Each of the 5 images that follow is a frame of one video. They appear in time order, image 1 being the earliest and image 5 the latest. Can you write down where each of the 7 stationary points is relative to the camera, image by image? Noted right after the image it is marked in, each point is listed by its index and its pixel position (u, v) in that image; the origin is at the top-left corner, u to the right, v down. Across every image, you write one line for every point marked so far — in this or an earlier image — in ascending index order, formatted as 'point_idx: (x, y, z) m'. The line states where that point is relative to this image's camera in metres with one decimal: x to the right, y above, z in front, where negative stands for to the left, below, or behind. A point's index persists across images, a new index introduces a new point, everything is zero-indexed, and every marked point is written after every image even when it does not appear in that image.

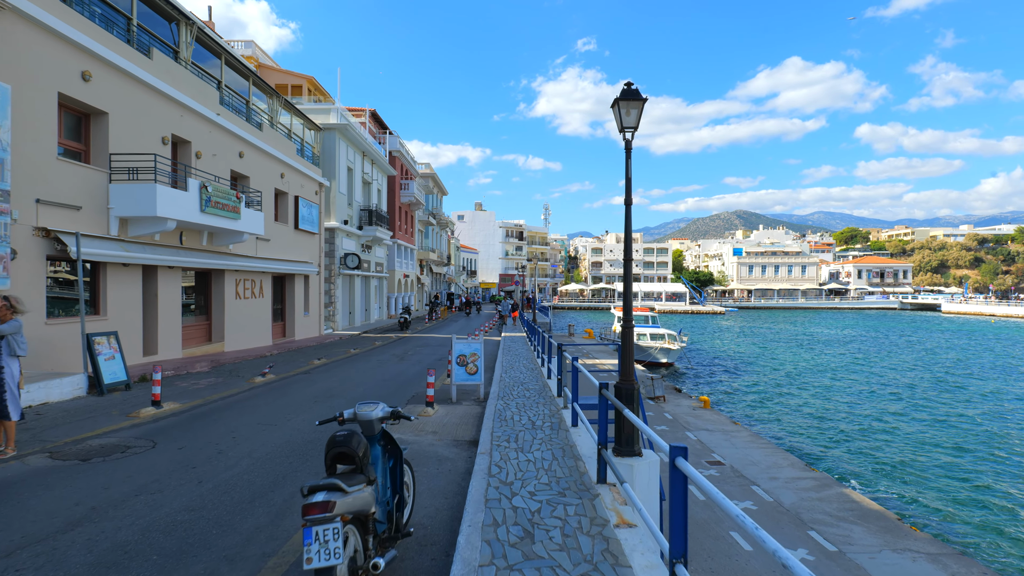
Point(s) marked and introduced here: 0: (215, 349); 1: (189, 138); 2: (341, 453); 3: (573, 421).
0: (-7.5, -1.5, +15.7) m
1: (-7.4, +3.4, +14.2) m
2: (-0.9, -0.9, +3.3) m
3: (+0.7, -1.5, +7.1) m
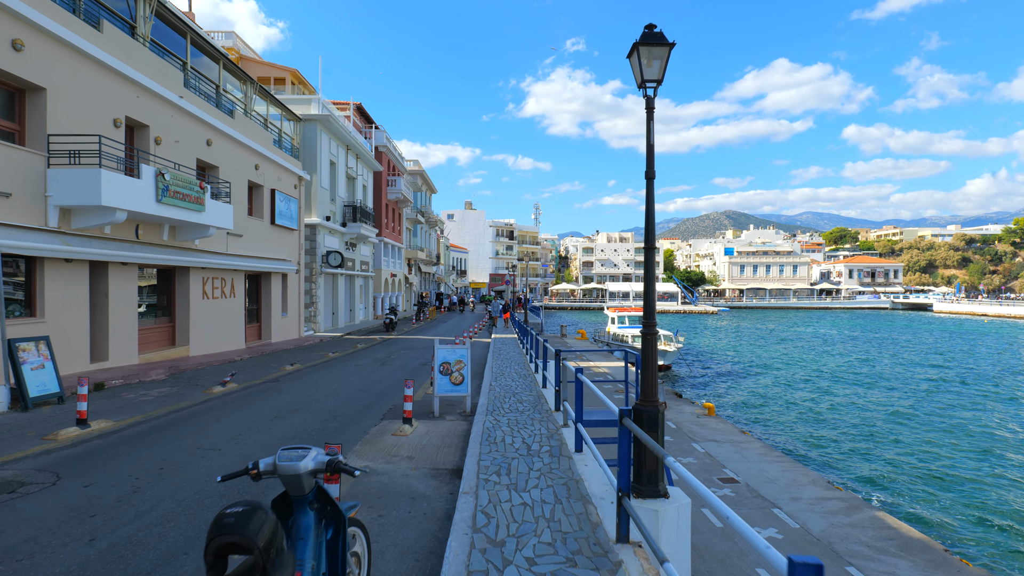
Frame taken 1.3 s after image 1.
0: (-7.7, -1.5, +14.4) m
1: (-7.6, +3.5, +12.8) m
2: (-0.9, -0.8, +2.0) m
3: (+0.6, -1.5, +5.9) m
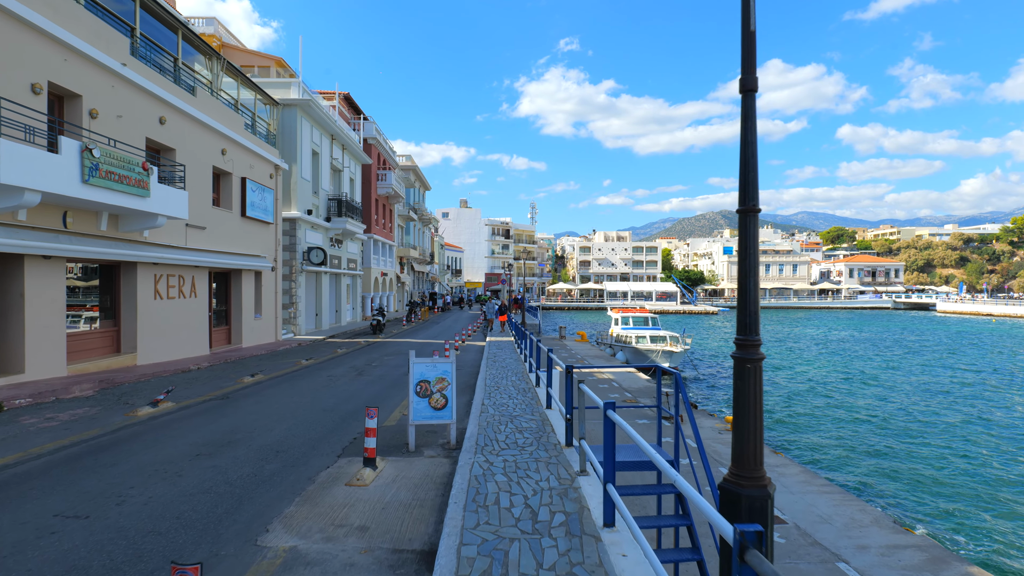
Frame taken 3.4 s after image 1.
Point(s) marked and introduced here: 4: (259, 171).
0: (-7.8, -1.5, +12.4) m
1: (-7.6, +3.5, +10.9) m
2: (-0.9, -0.8, +0.1) m
3: (+0.6, -1.5, +4.0) m
4: (-8.0, +3.7, +19.6) m
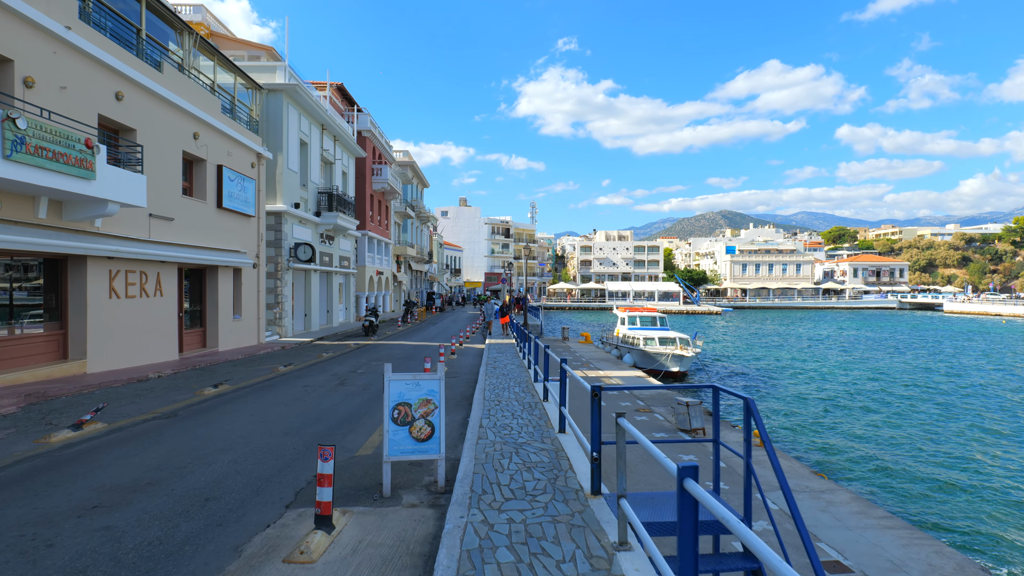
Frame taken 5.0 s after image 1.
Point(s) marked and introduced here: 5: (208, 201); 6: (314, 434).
0: (-7.7, -1.4, +10.8) m
1: (-7.6, +3.5, +9.3) m
2: (-0.9, -0.8, -1.4) m
3: (+0.6, -1.4, +2.5) m
4: (-8.0, +3.7, +18.1) m
5: (-7.9, +2.3, +16.2) m
6: (-2.2, -1.6, +7.0) m
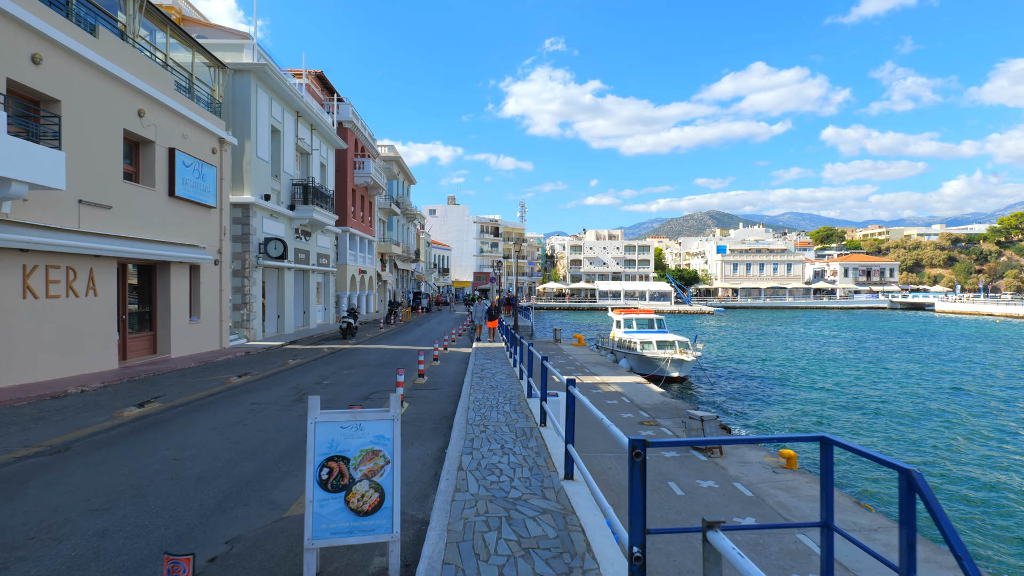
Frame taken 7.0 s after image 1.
0: (-7.9, -1.4, +9.0) m
1: (-7.7, +3.6, +7.5) m
2: (-0.8, -0.7, -3.1) m
3: (+0.6, -1.4, +0.8) m
4: (-8.2, +3.8, +16.2) m
5: (-8.2, +2.3, +14.3) m
6: (-2.3, -1.6, +5.3) m
